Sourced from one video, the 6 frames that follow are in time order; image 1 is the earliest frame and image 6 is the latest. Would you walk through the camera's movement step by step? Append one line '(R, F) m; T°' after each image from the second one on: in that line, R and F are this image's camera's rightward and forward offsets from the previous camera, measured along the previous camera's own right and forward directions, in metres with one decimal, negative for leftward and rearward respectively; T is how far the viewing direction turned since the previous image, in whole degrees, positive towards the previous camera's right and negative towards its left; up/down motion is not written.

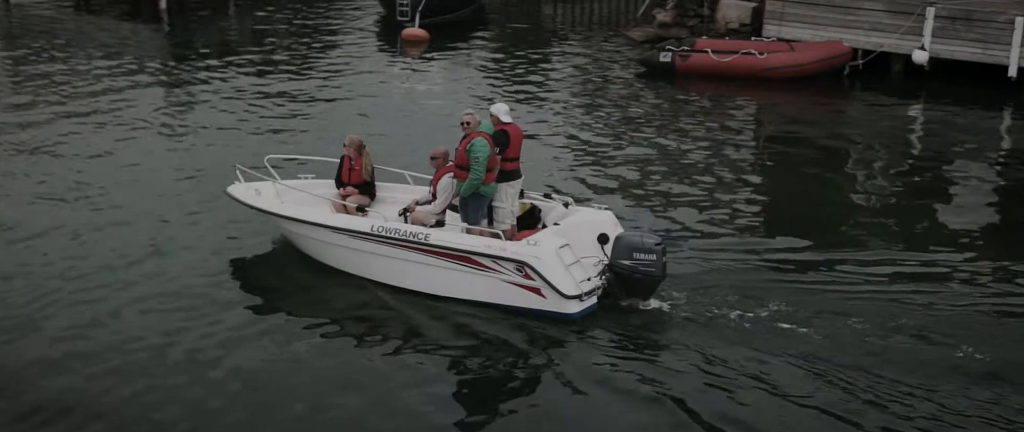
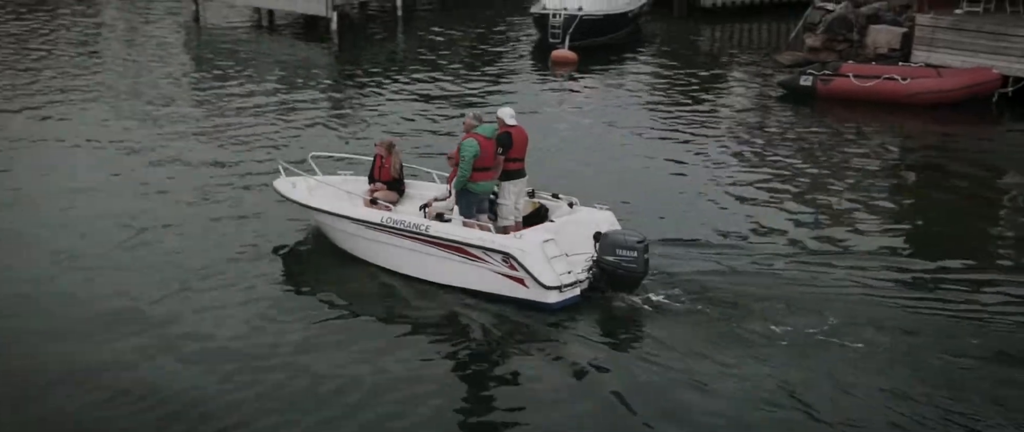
(+1.0, -0.3) m; -11°
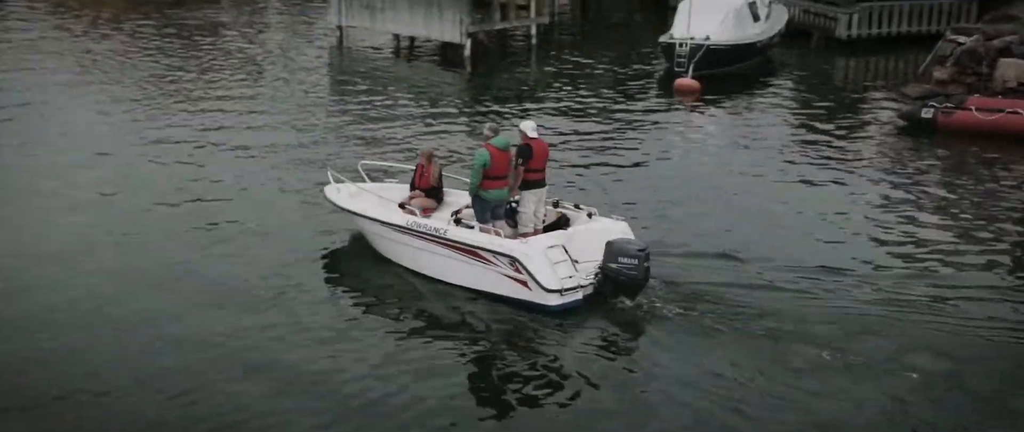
(+0.8, -0.4) m; -9°
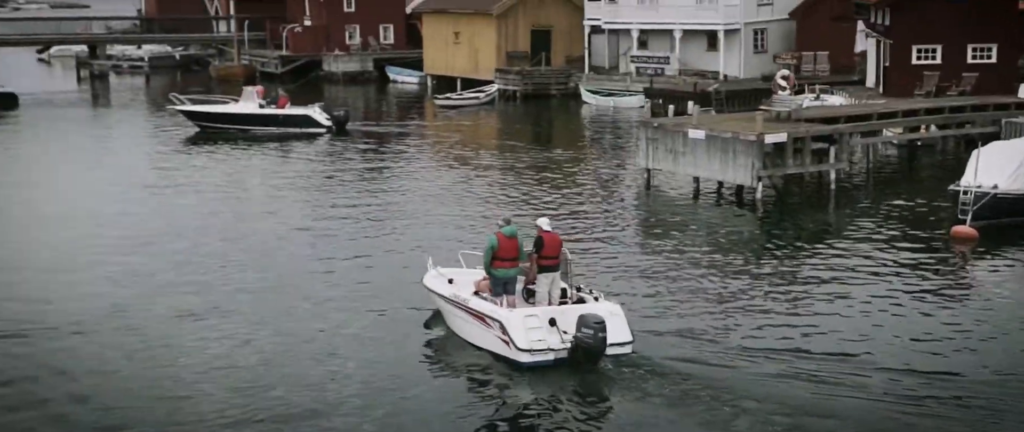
(+2.6, -1.0) m; -22°
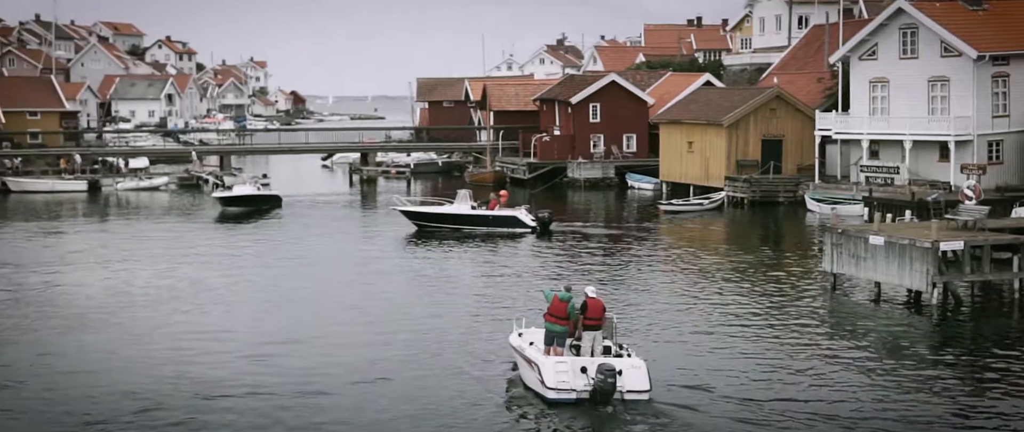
(+2.0, -2.2) m; -14°
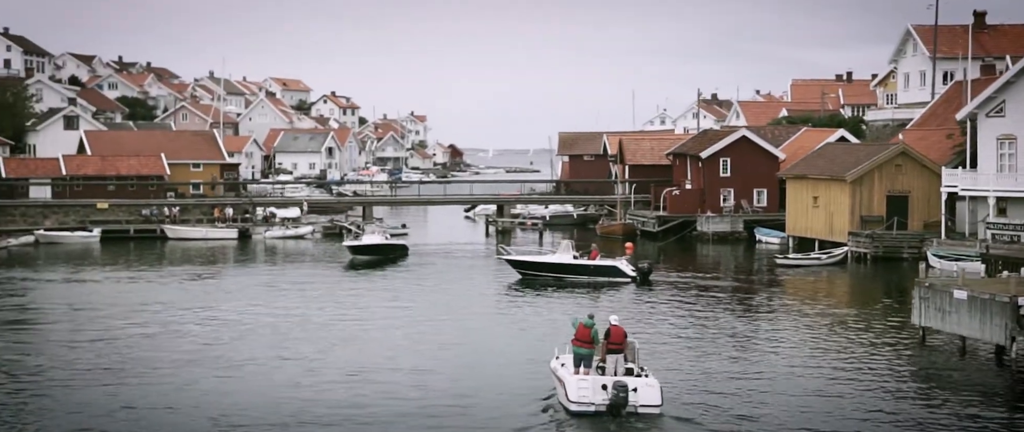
(+1.3, -2.1) m; -8°
